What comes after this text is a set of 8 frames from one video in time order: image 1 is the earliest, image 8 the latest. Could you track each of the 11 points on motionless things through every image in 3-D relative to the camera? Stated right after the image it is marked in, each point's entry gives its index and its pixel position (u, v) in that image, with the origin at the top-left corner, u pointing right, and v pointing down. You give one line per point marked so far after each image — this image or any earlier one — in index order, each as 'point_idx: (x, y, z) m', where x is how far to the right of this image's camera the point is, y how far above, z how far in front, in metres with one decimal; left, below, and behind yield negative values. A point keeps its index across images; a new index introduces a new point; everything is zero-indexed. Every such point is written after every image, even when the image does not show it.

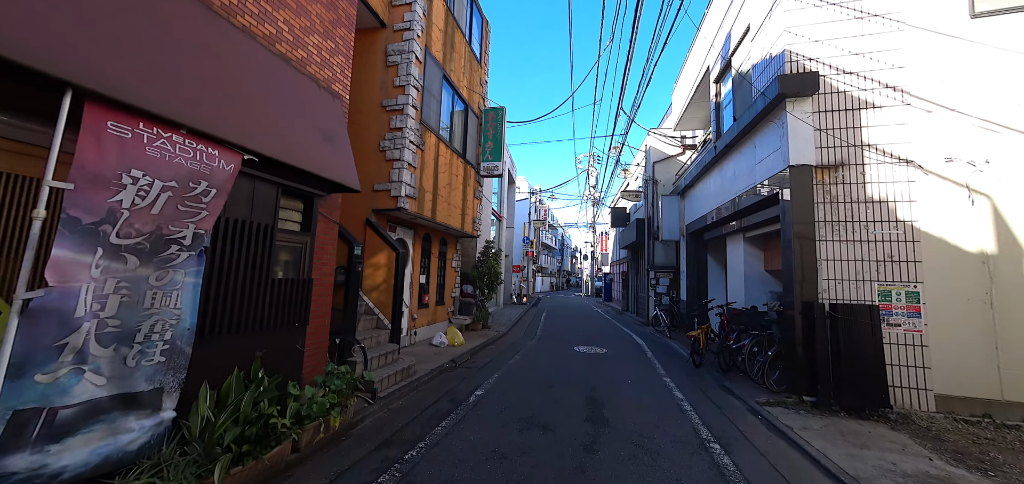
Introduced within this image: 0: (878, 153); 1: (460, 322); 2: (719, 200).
0: (+4.5, +1.1, +4.5) m
1: (-1.4, -2.0, +9.1) m
2: (+4.9, +1.1, +8.3) m
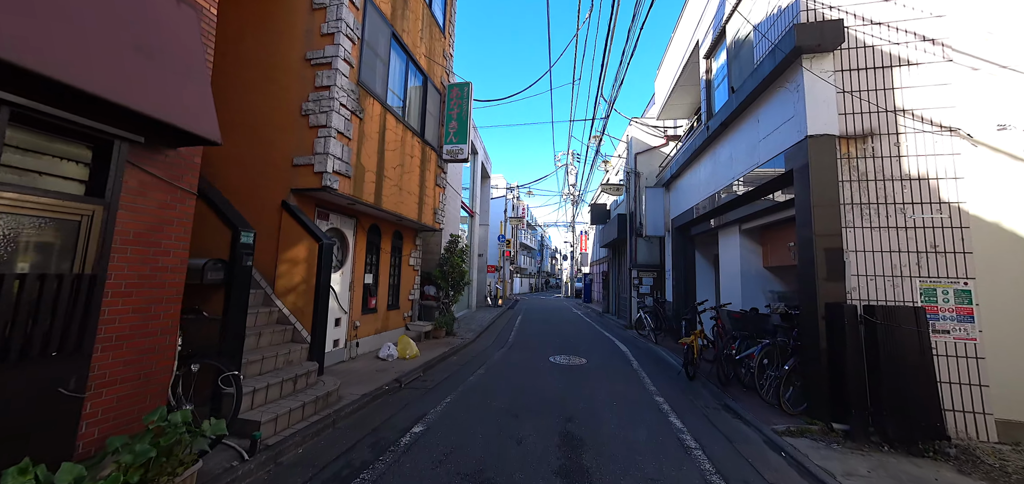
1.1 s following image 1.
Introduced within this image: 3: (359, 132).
0: (+4.0, +1.2, +3.7) m
1: (-2.1, -1.9, +7.9) m
2: (+4.2, +1.2, +7.5) m
3: (-2.2, +1.6, +5.2) m
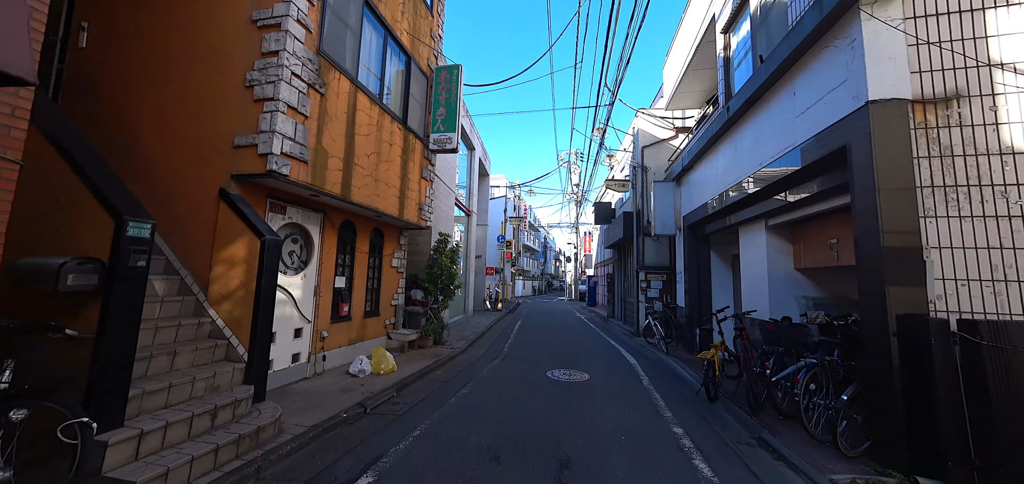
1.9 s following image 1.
0: (+3.9, +1.3, +2.8) m
1: (-2.2, -1.9, +7.1) m
2: (+4.1, +1.2, +6.6) m
3: (-2.4, +1.6, +4.4) m
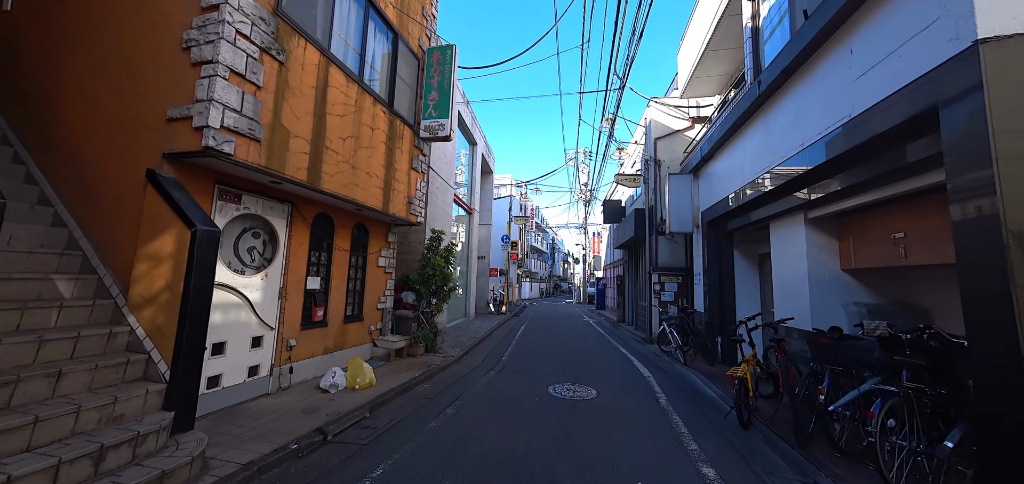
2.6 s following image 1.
0: (+3.8, +1.4, +2.0) m
1: (-2.2, -1.8, +6.4) m
2: (+4.0, +1.3, +5.8) m
3: (-2.5, +1.7, +3.8) m
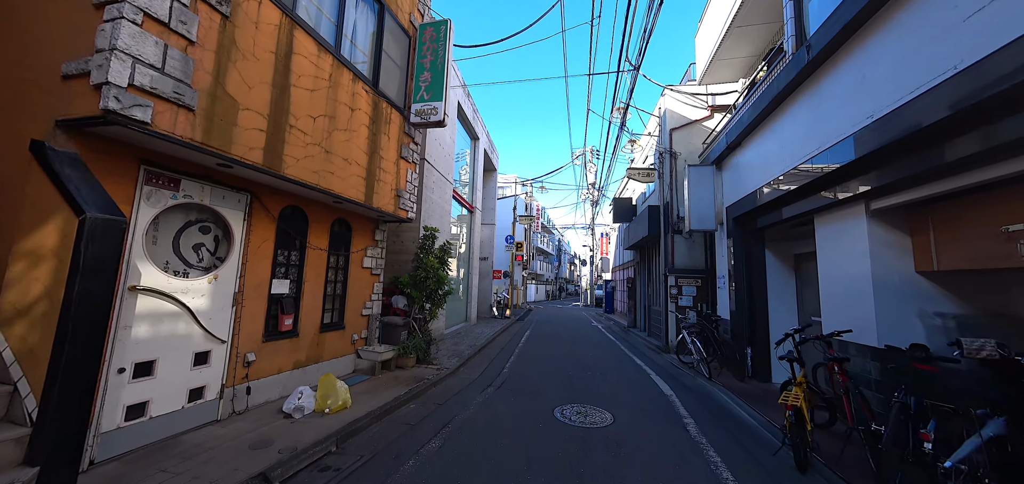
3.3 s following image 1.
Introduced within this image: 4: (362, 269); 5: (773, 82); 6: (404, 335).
0: (+3.7, +1.4, +1.2) m
1: (-2.2, -1.8, +5.7) m
2: (+4.1, +1.3, +4.9) m
3: (-2.5, +1.7, +3.0) m
4: (-2.5, -0.5, +6.0) m
5: (+4.6, +2.8, +6.3) m
6: (-1.9, -1.6, +6.5) m
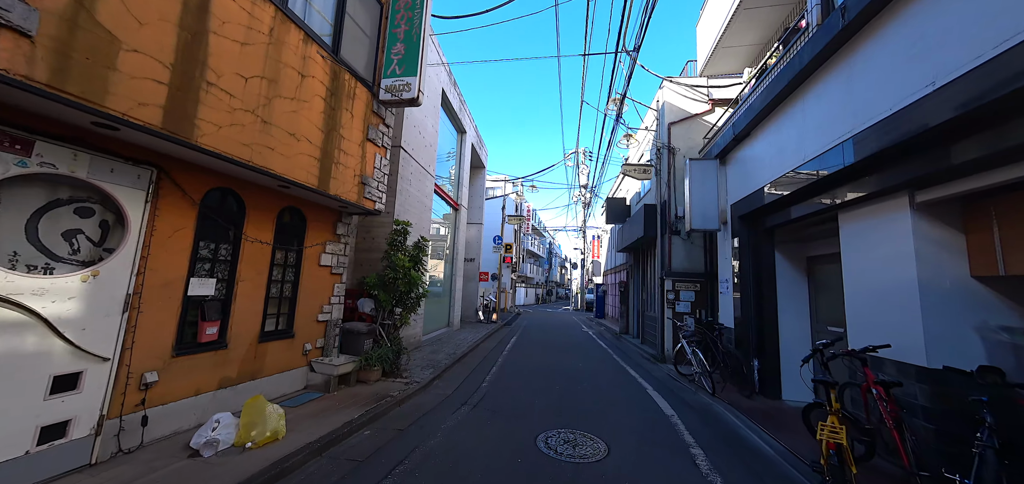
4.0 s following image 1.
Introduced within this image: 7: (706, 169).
0: (+3.6, +1.4, +0.5) m
1: (-2.5, -1.7, +4.8) m
2: (+3.8, +1.3, +4.3) m
3: (-2.6, +1.8, +2.2) m
4: (-2.7, -0.4, +5.1) m
5: (+4.3, +2.8, +5.6) m
6: (-2.2, -1.6, +5.6) m
7: (+4.1, +1.5, +7.9) m
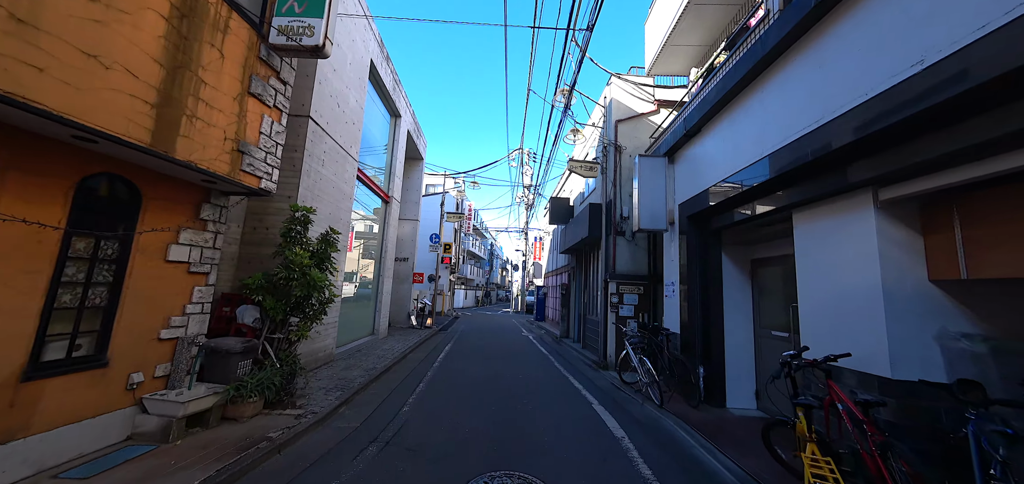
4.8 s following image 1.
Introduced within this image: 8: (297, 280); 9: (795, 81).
0: (+3.5, +1.4, +0.1) m
1: (-3.2, -1.6, +3.4) m
2: (+3.1, +1.3, +3.9) m
3: (-2.9, +2.0, +0.8) m
4: (-3.5, -0.2, +3.7) m
5: (+3.5, +2.8, +5.3) m
6: (-3.1, -1.4, +4.2) m
7: (+2.9, +1.5, +7.5) m
8: (-2.7, -0.4, +4.5) m
9: (+3.2, +1.8, +4.1) m
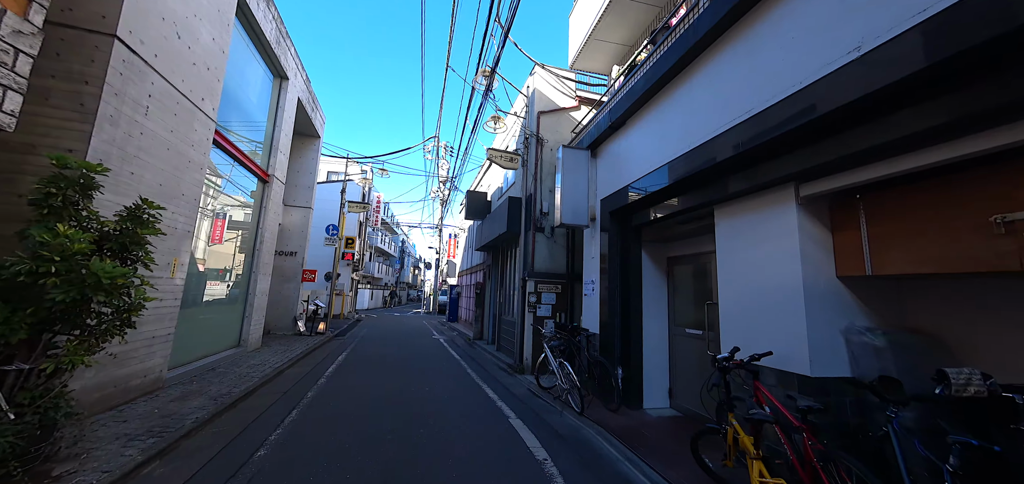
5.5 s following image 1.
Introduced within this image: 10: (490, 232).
0: (+3.6, +1.5, -0.1) m
1: (-3.8, -1.3, +1.6) m
2: (+2.3, +1.4, +3.5) m
3: (-2.8, +2.2, -0.8) m
4: (-4.1, 0.0, +1.8) m
5: (+2.3, +2.9, +5.0) m
6: (-3.9, -1.2, +2.4) m
7: (+1.2, +1.6, +7.0) m
8: (-3.6, -0.2, +2.8) m
9: (+2.3, +1.9, +3.7) m
10: (-0.7, +0.4, +11.8) m
